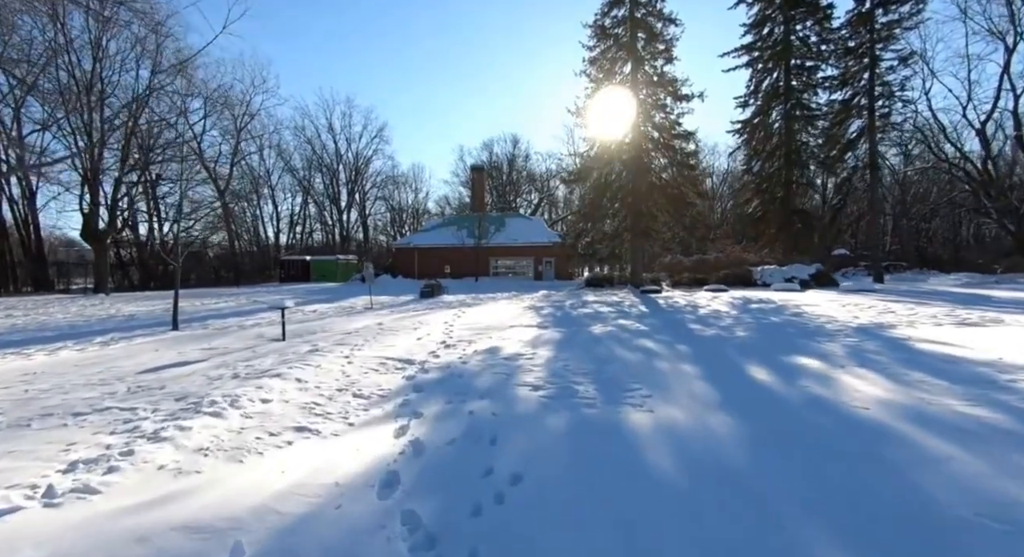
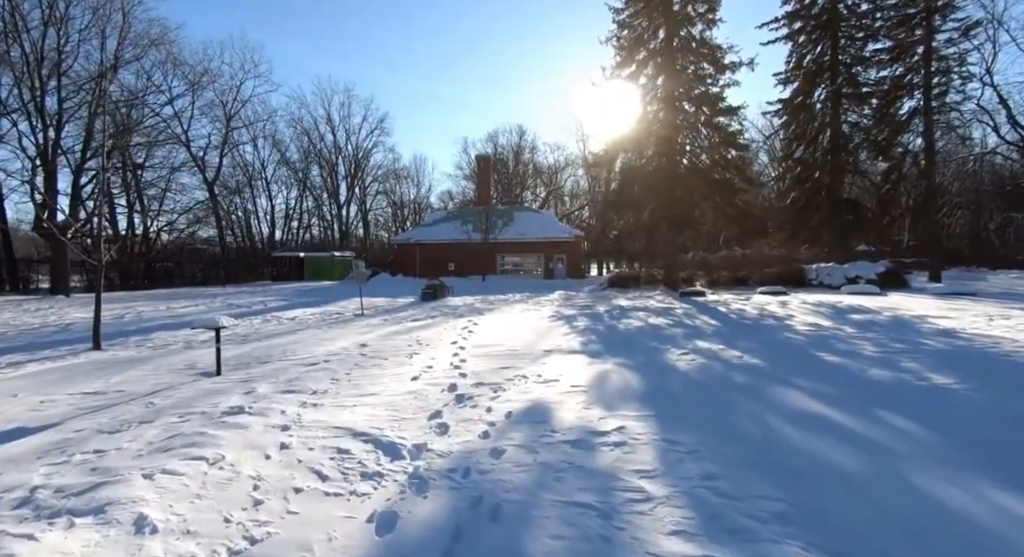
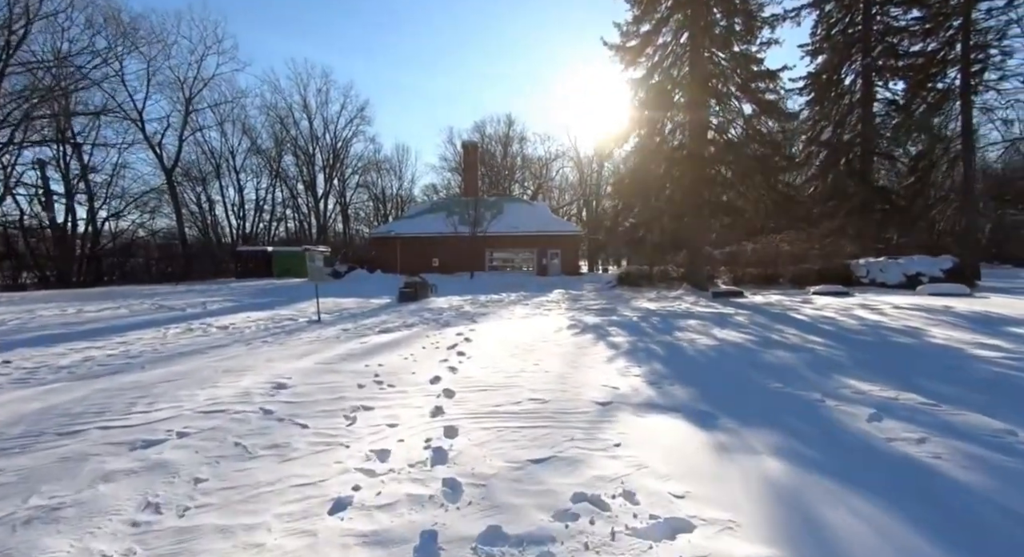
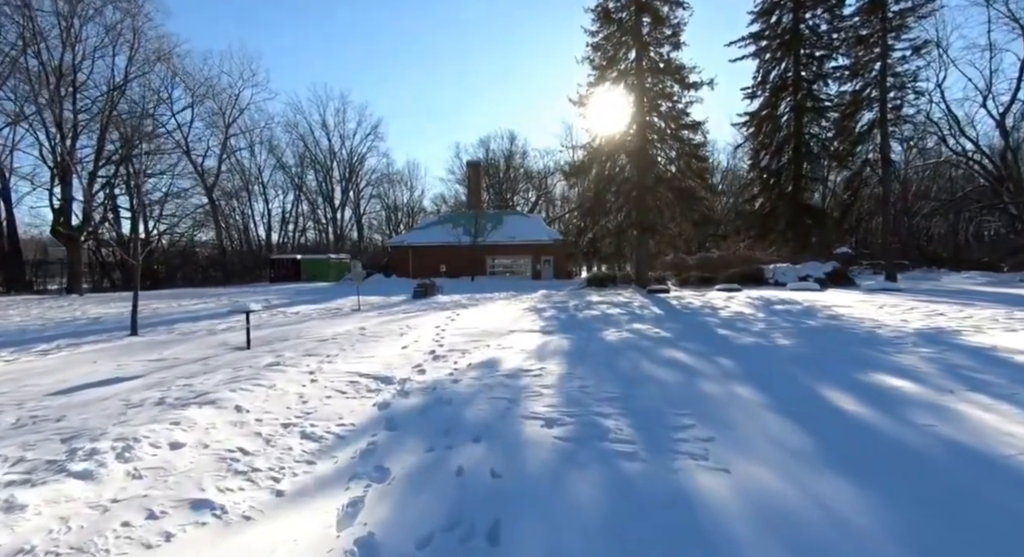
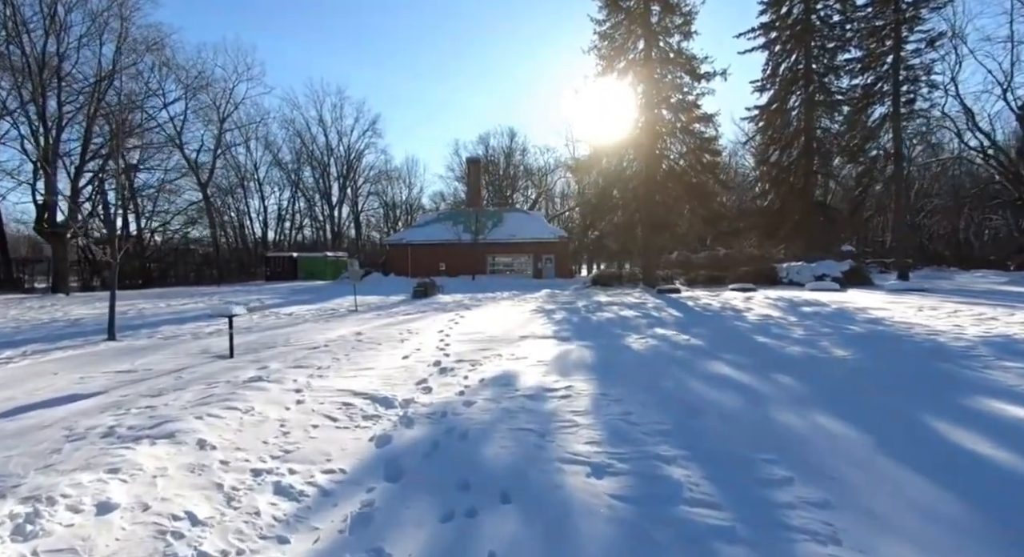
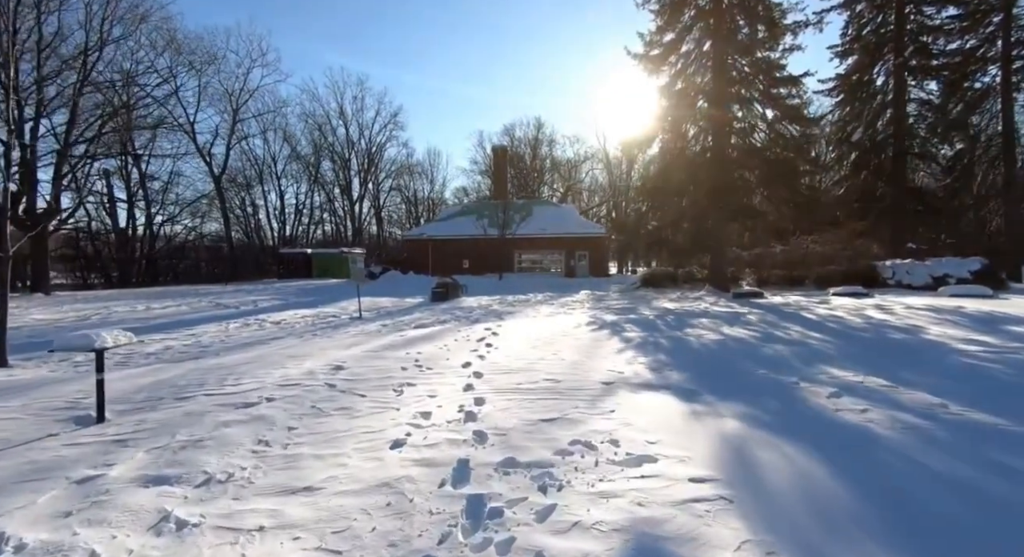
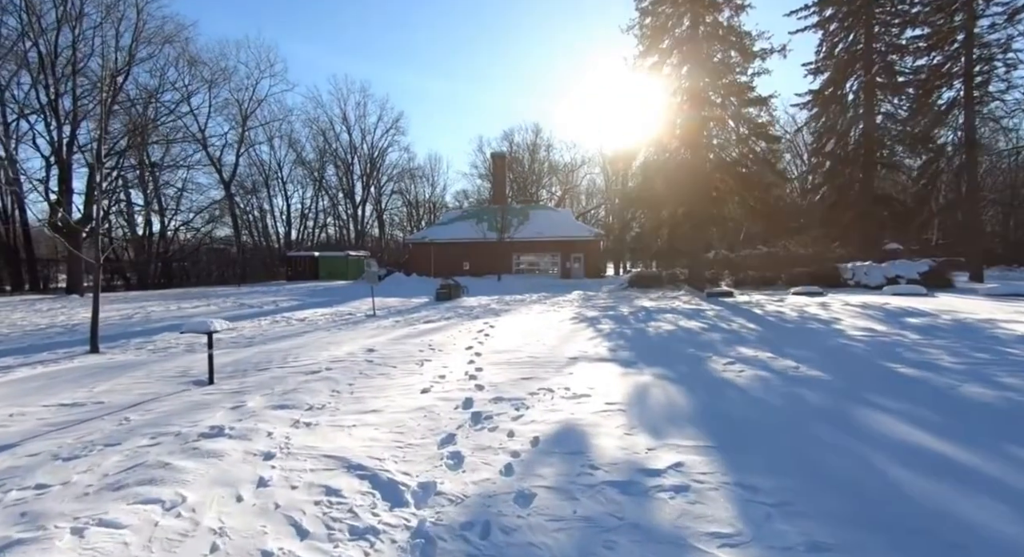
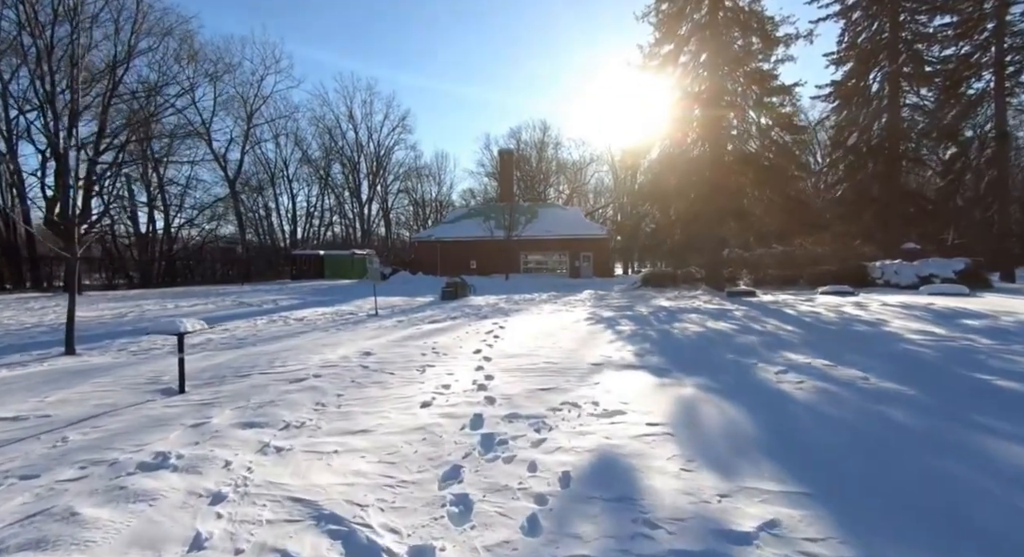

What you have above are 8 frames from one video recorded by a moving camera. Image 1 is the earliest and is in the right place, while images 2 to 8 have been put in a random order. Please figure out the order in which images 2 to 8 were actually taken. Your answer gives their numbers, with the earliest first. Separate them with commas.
4, 5, 2, 7, 8, 6, 3
